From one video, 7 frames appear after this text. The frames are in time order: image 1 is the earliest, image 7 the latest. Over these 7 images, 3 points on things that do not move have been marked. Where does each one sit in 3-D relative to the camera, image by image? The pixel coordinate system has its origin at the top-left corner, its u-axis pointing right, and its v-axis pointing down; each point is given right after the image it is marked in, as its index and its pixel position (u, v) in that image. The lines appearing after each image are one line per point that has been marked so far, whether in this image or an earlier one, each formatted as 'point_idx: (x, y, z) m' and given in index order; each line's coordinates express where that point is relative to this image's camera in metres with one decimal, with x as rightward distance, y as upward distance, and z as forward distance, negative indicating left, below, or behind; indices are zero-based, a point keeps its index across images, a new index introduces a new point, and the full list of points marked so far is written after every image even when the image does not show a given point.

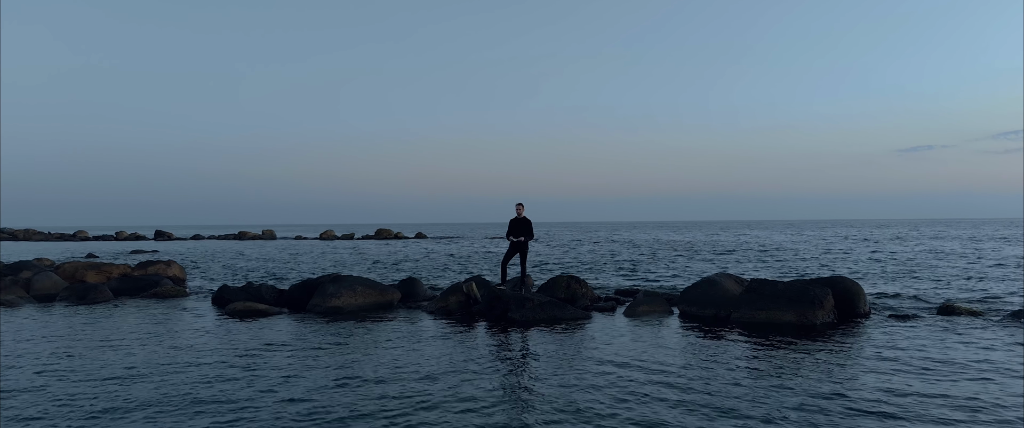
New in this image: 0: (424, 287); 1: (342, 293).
0: (-2.3, -2.0, +15.6) m
1: (-4.2, -2.0, +14.1) m
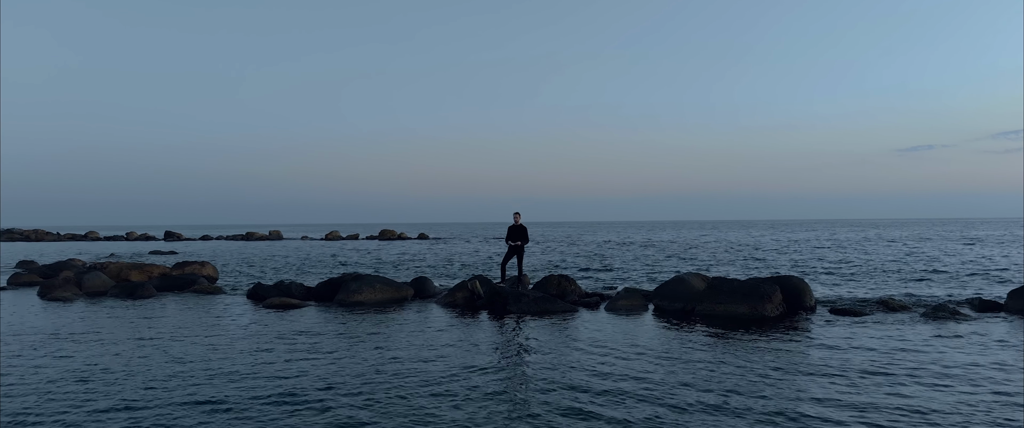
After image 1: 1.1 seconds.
0: (-2.4, -2.2, +17.6) m
1: (-4.2, -2.2, +16.2) m
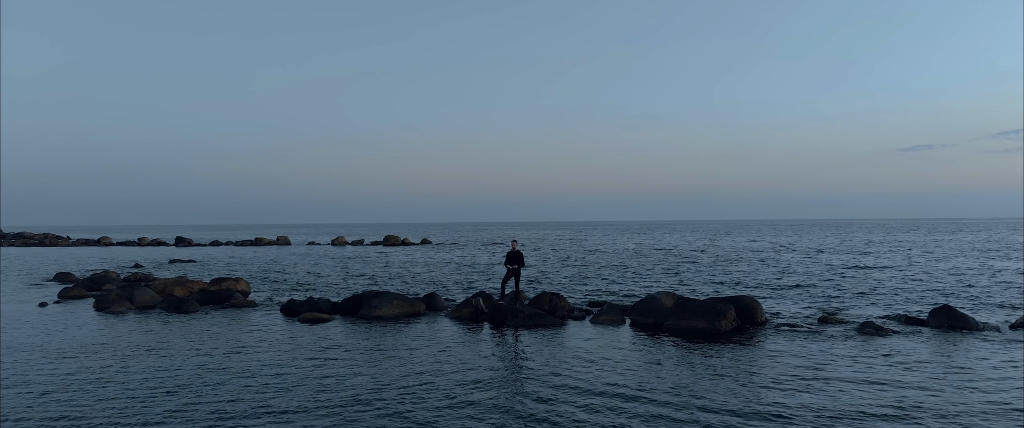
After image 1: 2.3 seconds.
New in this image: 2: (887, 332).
0: (-2.5, -3.1, +20.2) m
1: (-4.3, -3.0, +18.7) m
2: (+10.2, -3.3, +15.4) m
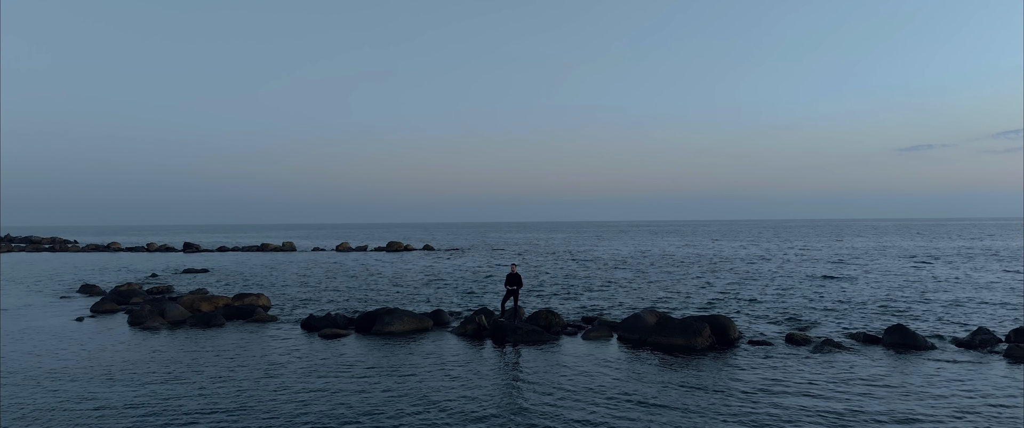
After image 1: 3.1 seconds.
0: (-2.5, -4.0, +22.1) m
1: (-4.3, -3.9, +20.7) m
2: (+10.1, -4.2, +17.3) m
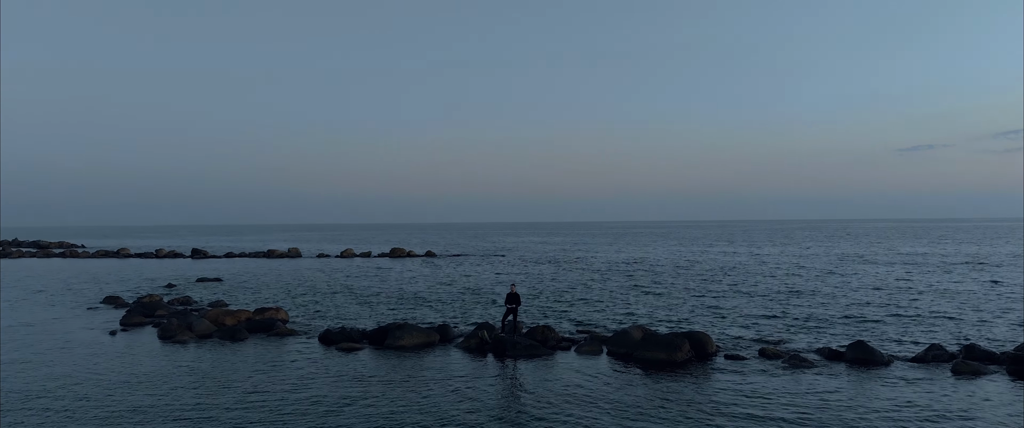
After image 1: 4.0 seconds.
0: (-2.5, -4.9, +24.1) m
1: (-4.3, -4.9, +22.6) m
2: (+10.1, -5.1, +19.3) m
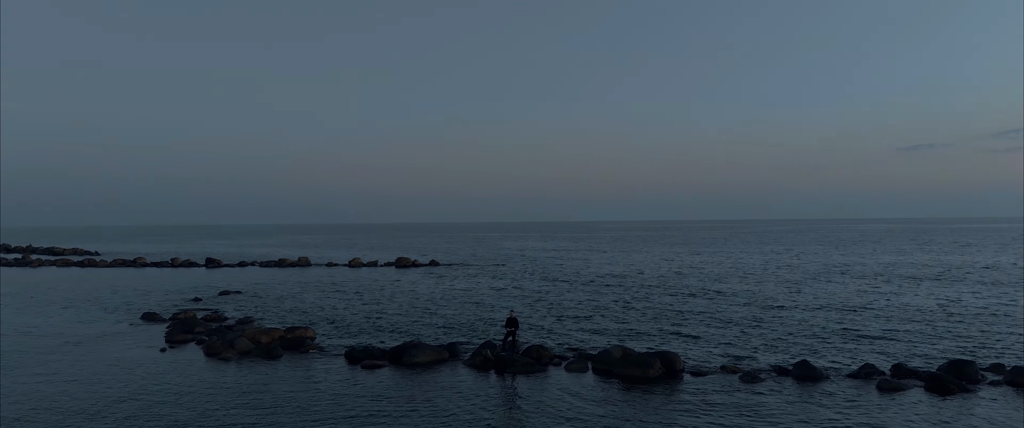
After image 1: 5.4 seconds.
0: (-2.5, -6.6, +27.8) m
1: (-4.3, -6.5, +26.4) m
2: (+10.1, -6.7, +23.0) m
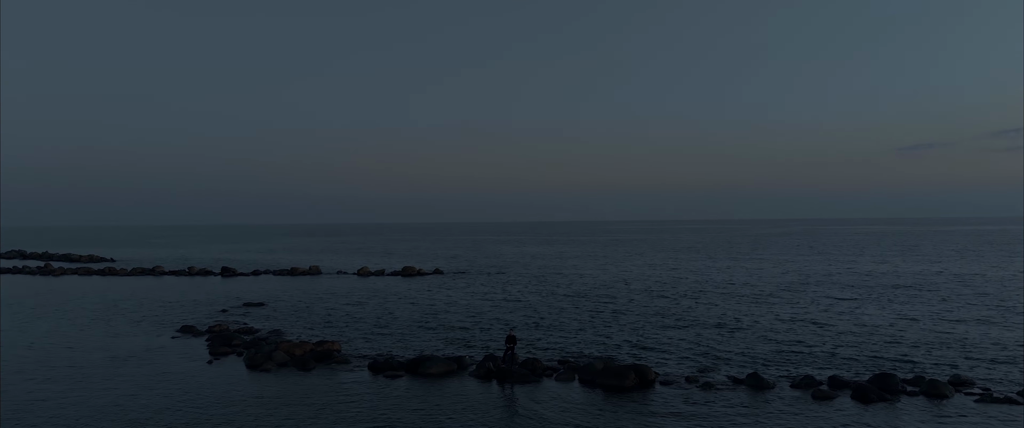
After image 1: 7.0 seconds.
0: (-2.6, -8.4, +32.5) m
1: (-4.4, -8.4, +31.0) m
2: (+10.0, -8.5, +27.6) m
